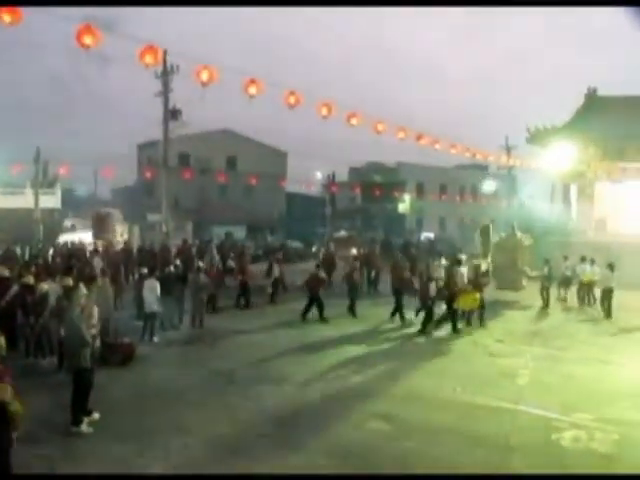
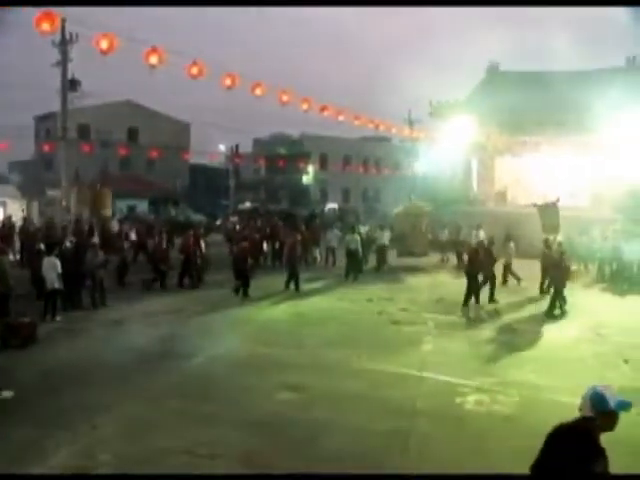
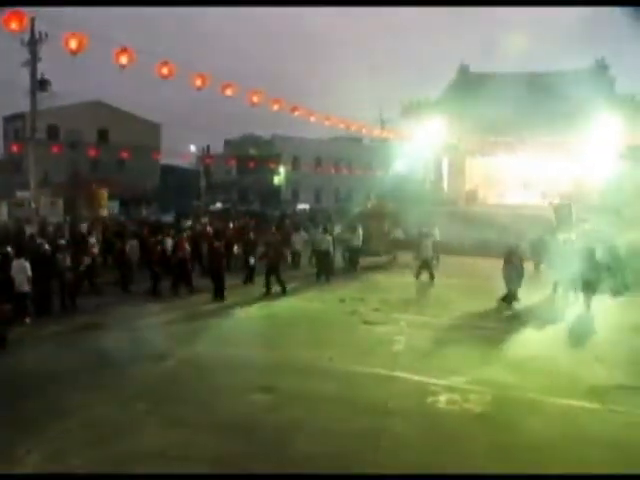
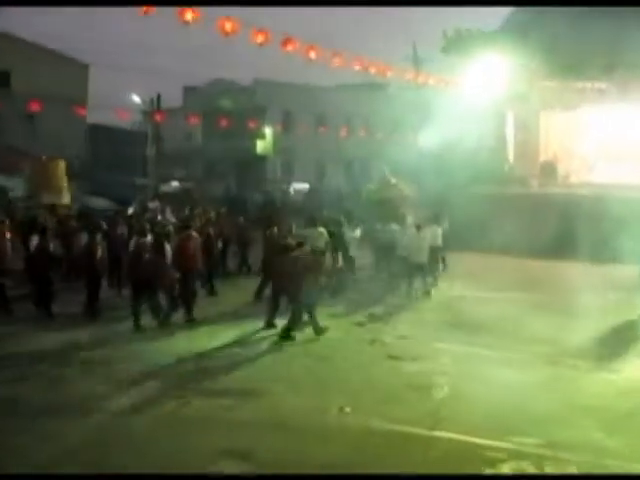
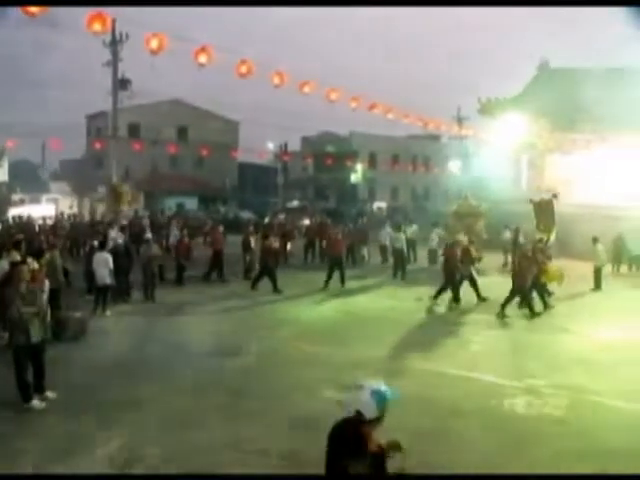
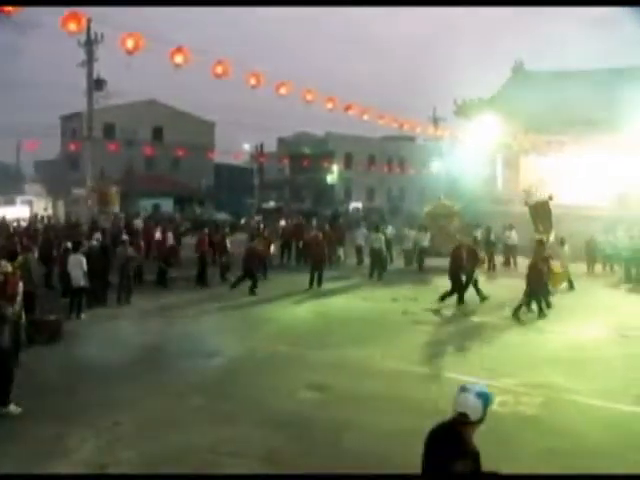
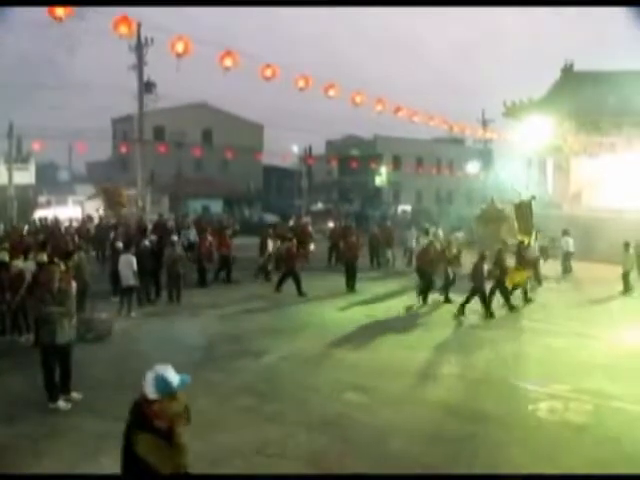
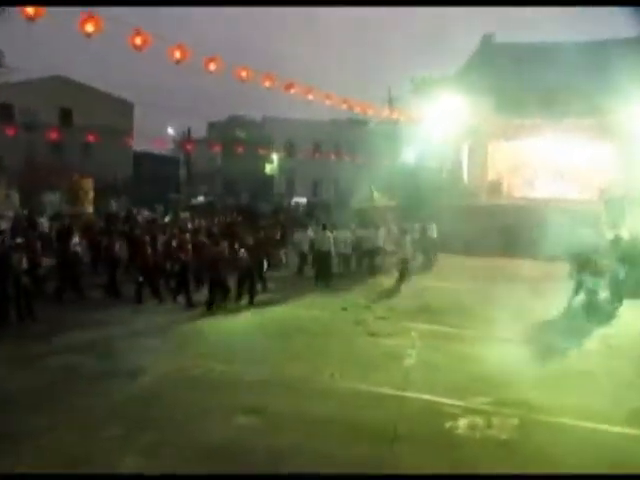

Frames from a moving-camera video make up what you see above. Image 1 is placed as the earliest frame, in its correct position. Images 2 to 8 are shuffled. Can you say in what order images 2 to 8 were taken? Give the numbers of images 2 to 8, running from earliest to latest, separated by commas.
7, 5, 6, 2, 3, 8, 4
